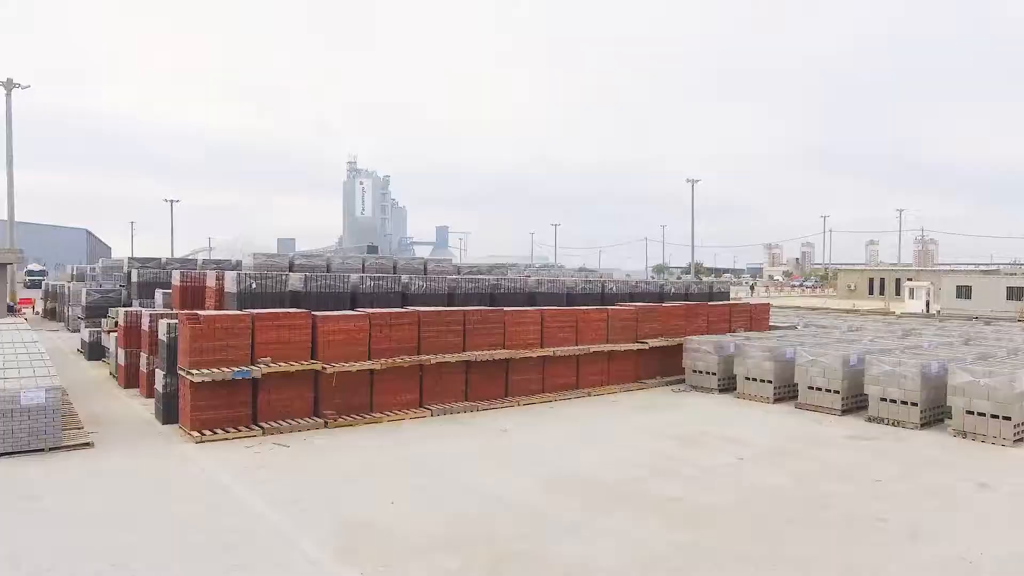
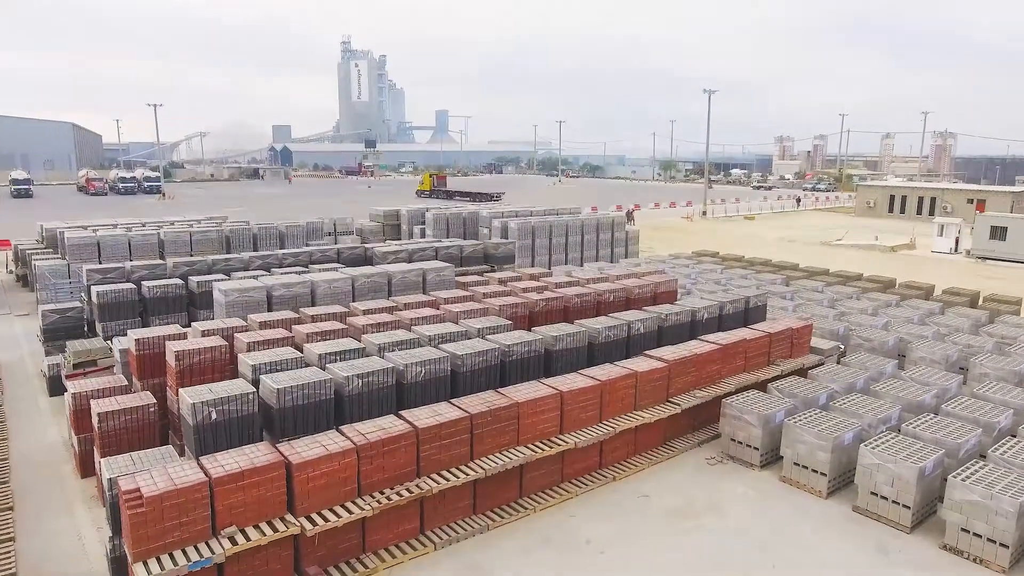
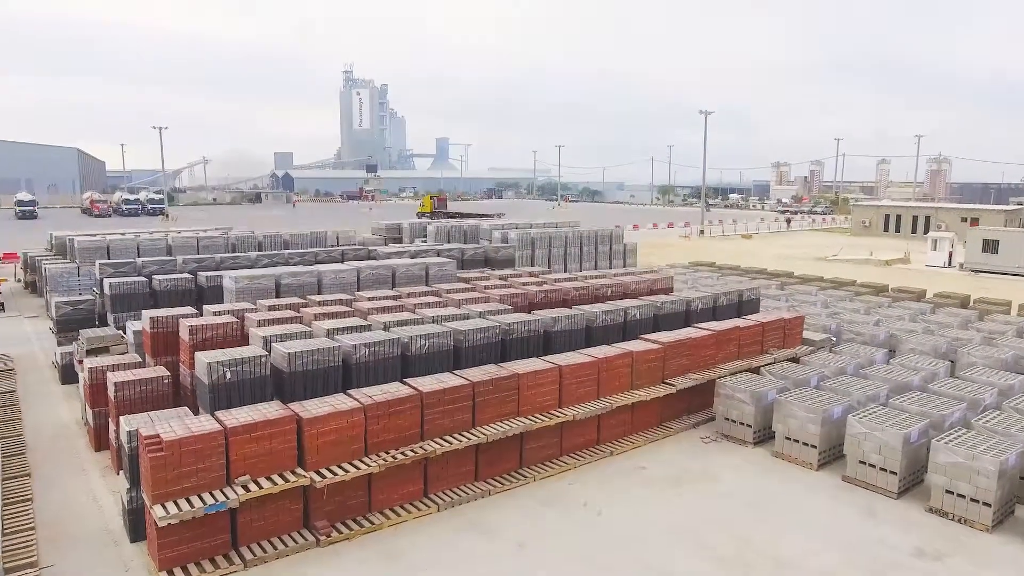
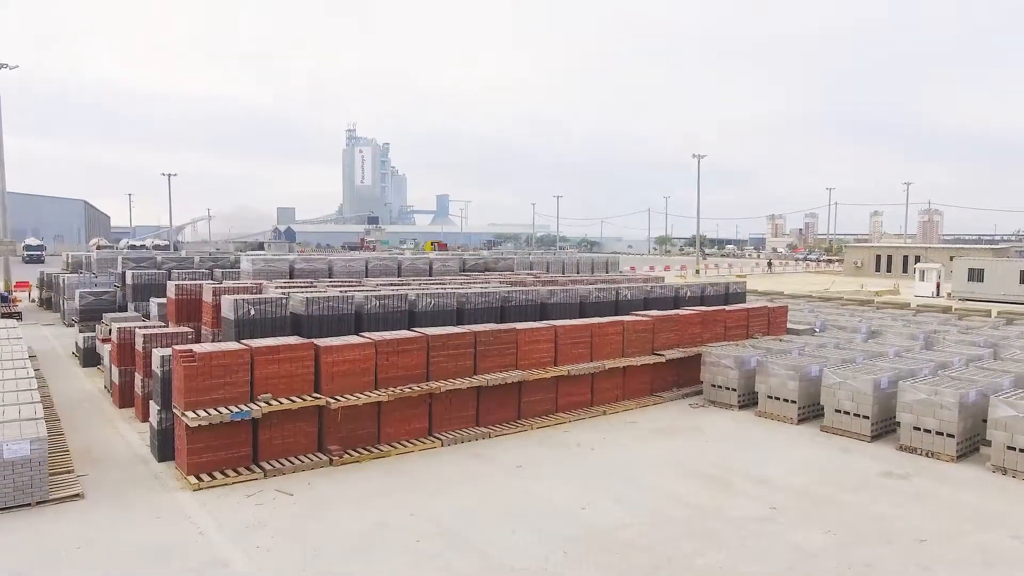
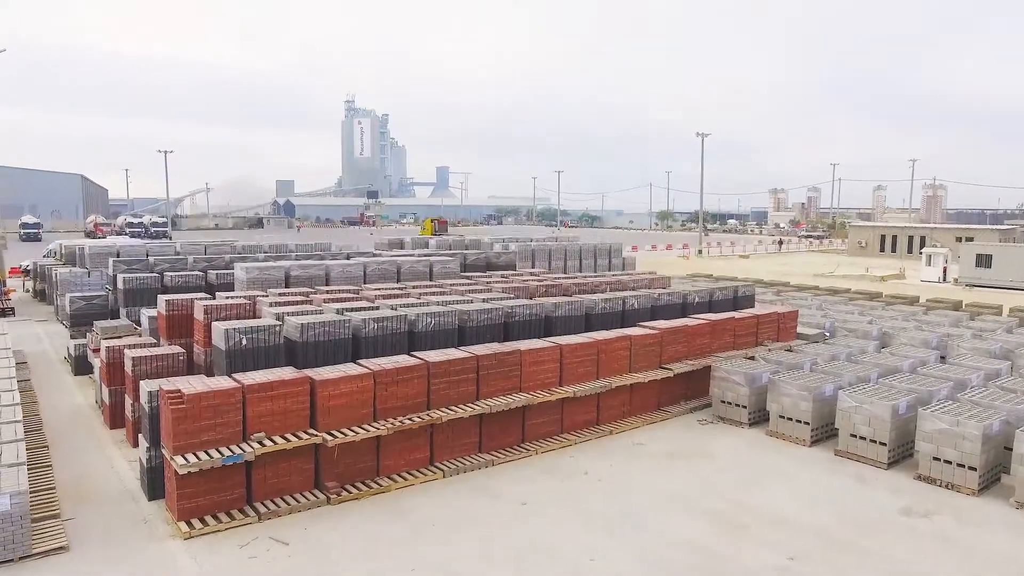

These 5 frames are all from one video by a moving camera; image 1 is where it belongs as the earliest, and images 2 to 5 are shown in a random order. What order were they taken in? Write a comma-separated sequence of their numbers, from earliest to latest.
4, 5, 3, 2
